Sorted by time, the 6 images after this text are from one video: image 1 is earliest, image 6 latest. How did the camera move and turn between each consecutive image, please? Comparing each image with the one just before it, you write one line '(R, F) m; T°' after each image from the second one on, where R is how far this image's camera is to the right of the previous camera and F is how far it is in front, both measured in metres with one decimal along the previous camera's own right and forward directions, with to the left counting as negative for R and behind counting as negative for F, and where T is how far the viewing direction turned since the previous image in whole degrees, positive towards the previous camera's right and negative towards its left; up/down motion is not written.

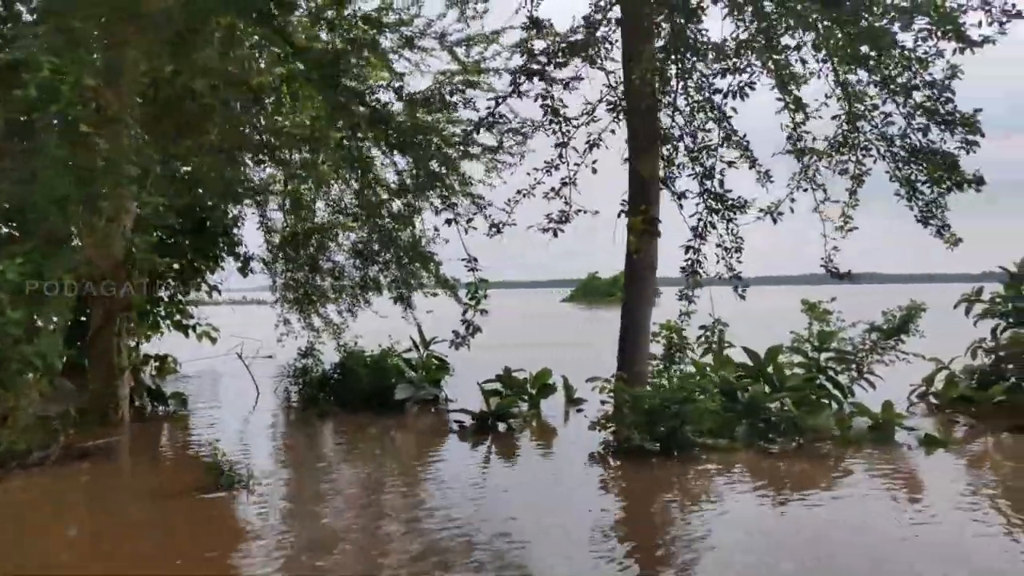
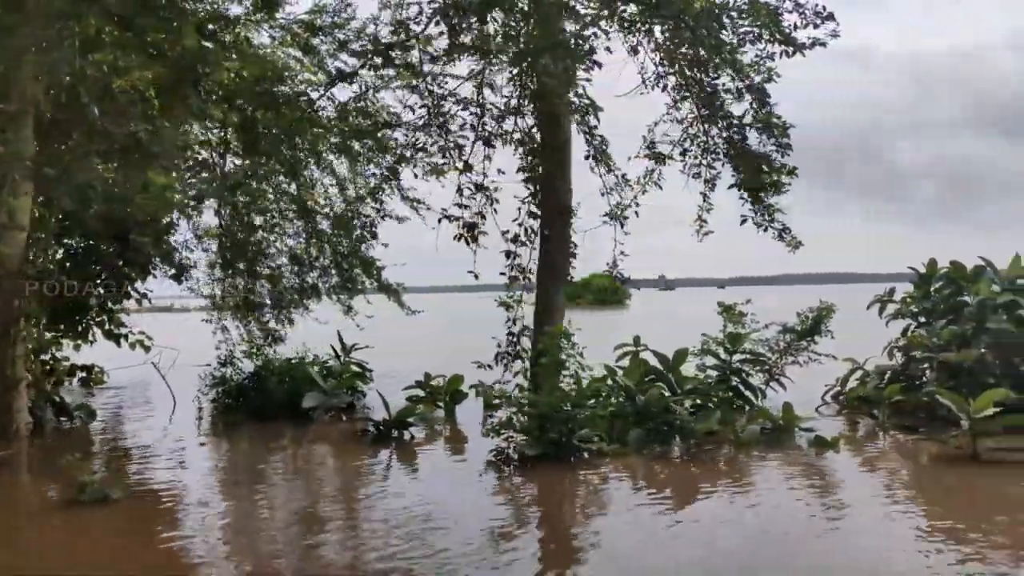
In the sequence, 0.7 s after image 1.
(+0.4, 0.0) m; +2°
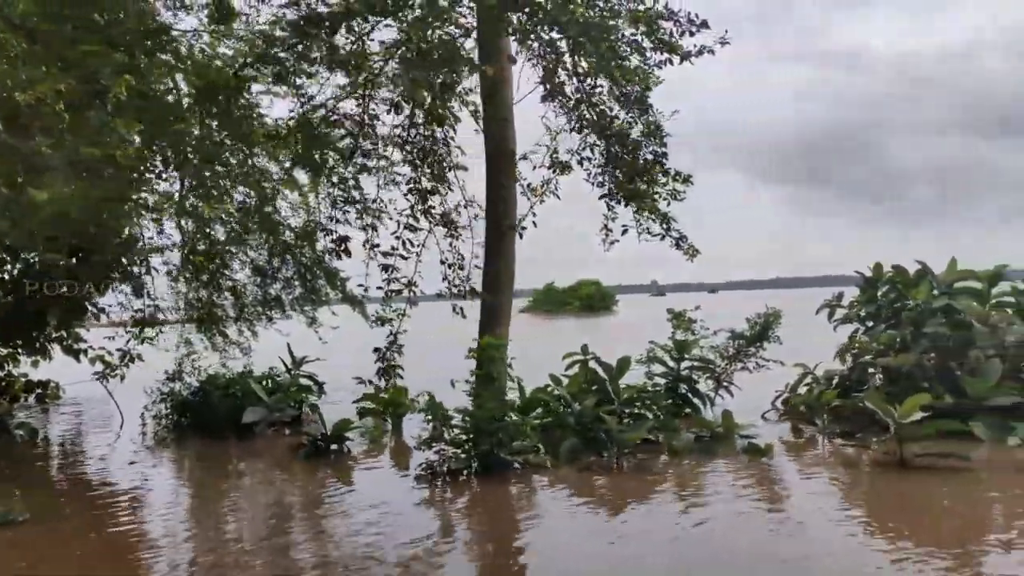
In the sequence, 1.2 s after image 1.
(+0.3, 0.0) m; +1°
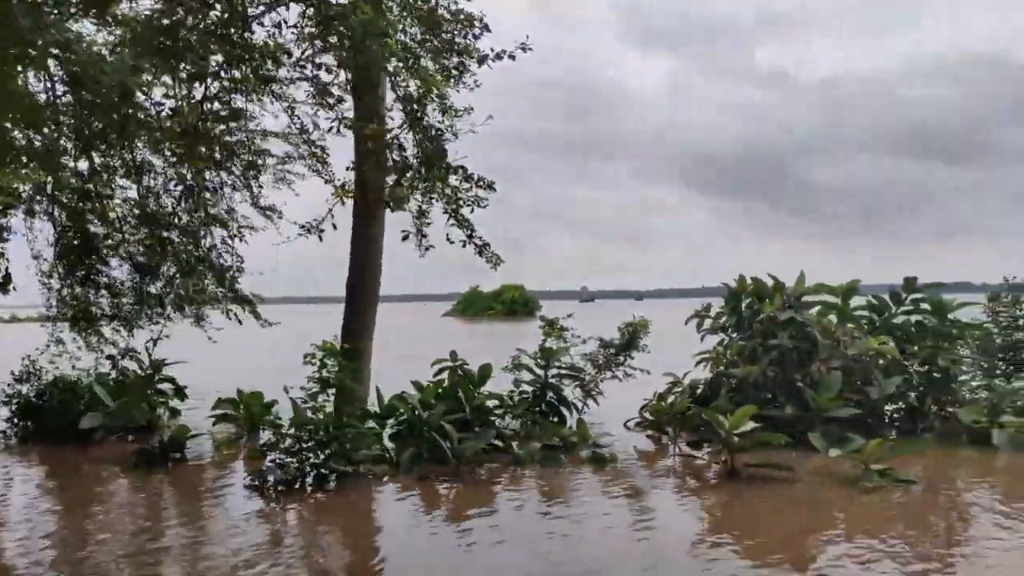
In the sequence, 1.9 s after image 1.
(+0.4, +0.1) m; +5°
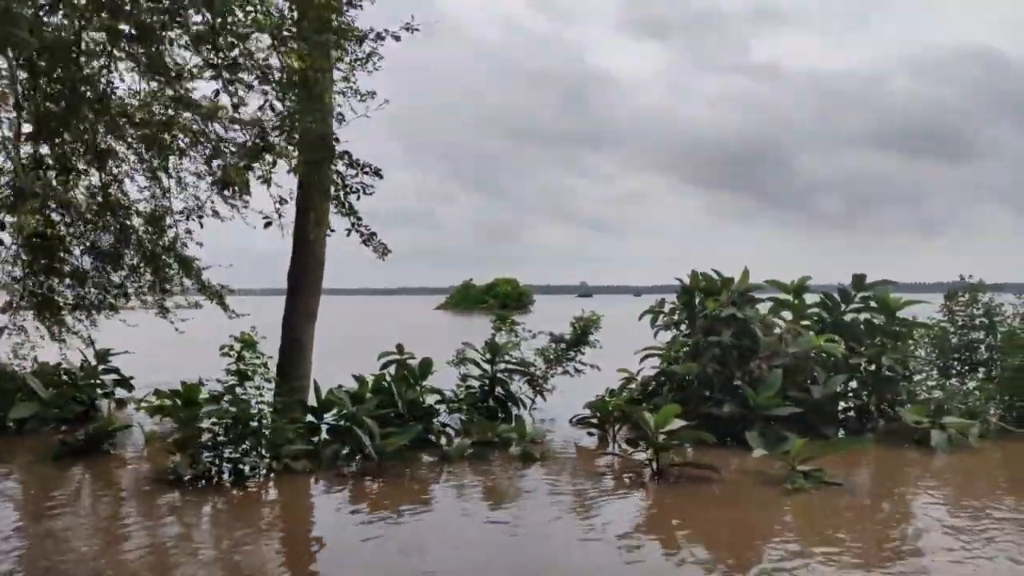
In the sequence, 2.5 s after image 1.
(+0.3, +0.1) m; 0°
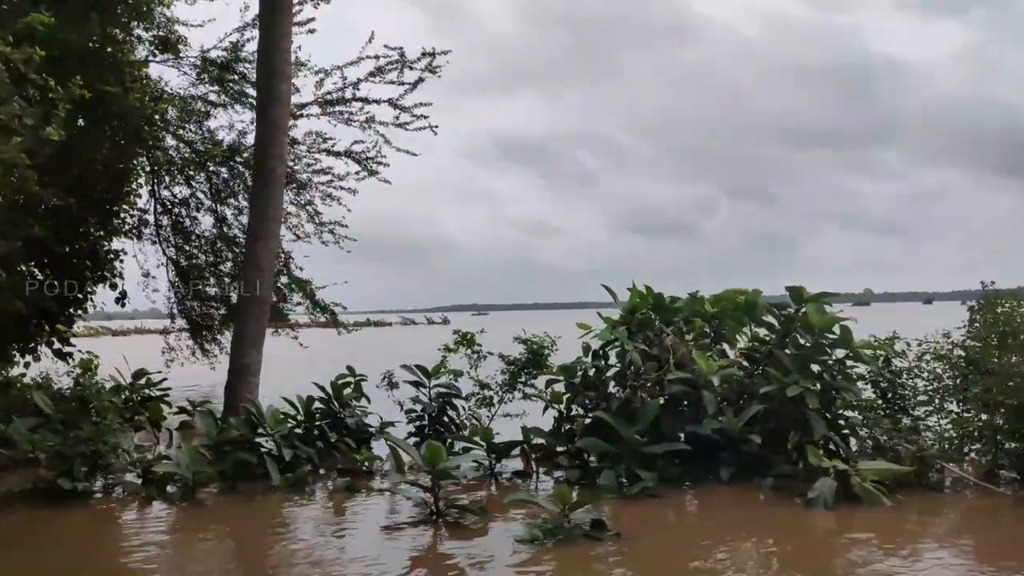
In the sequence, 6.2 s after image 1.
(+1.8, +0.5) m; -17°
